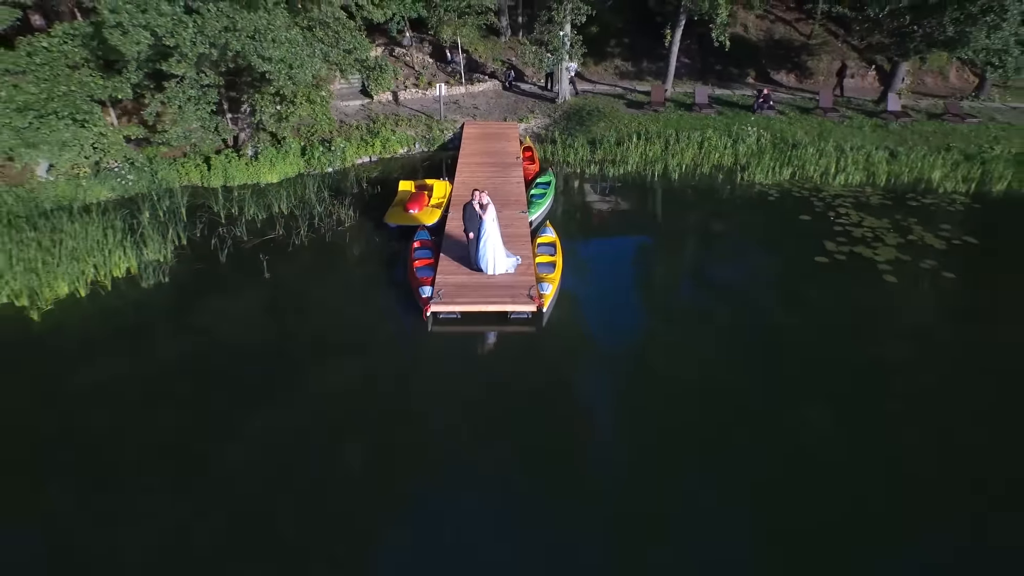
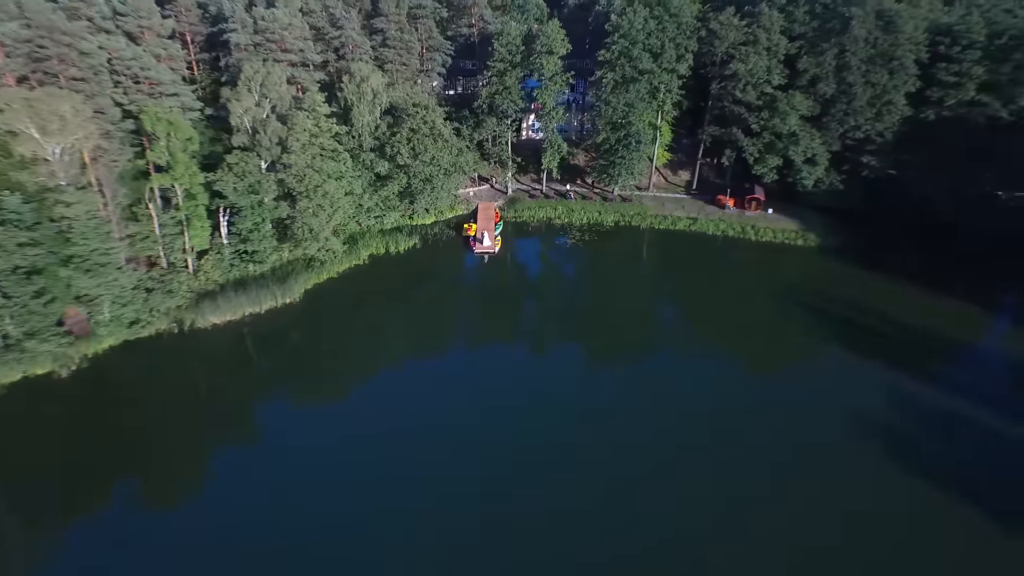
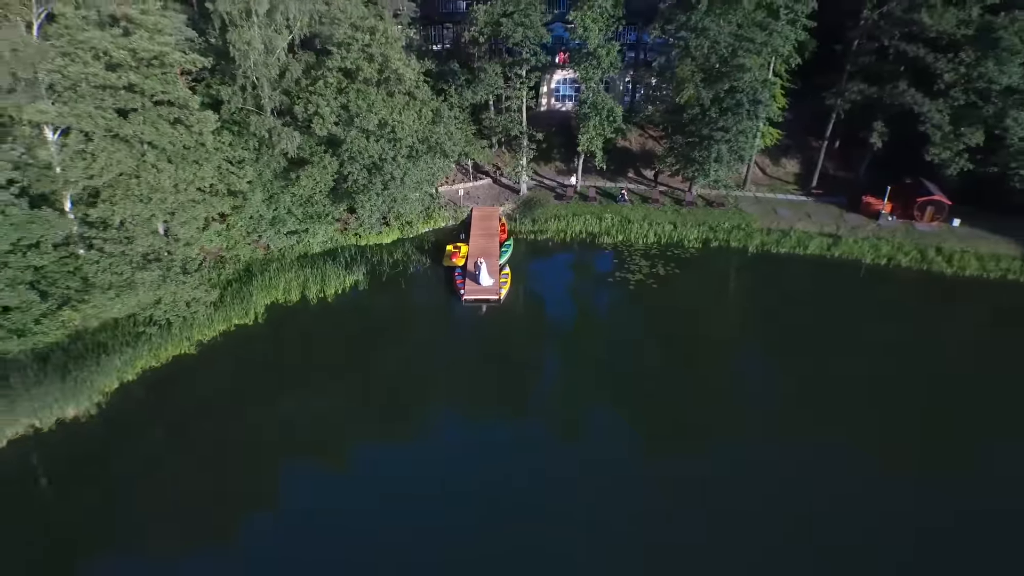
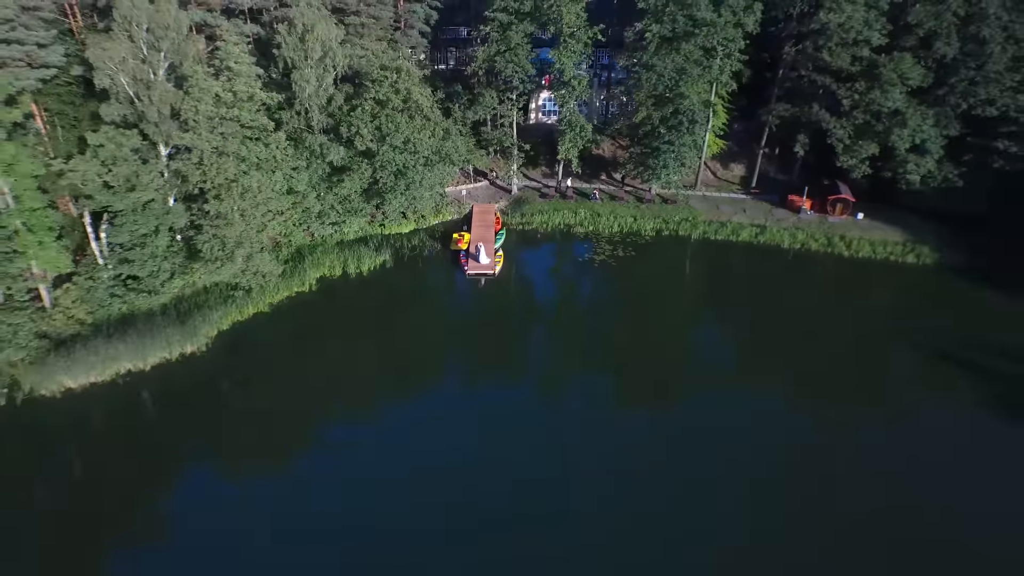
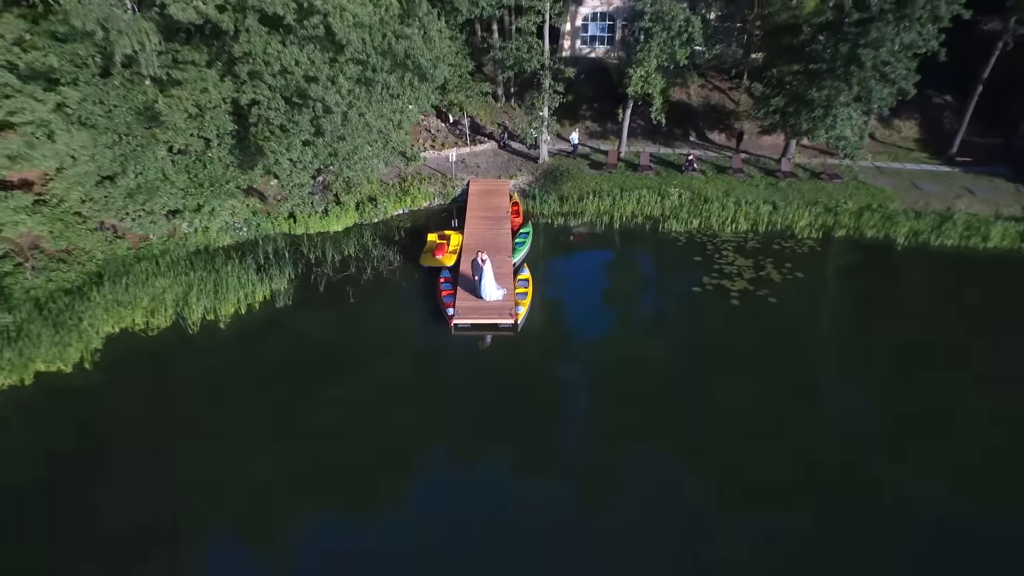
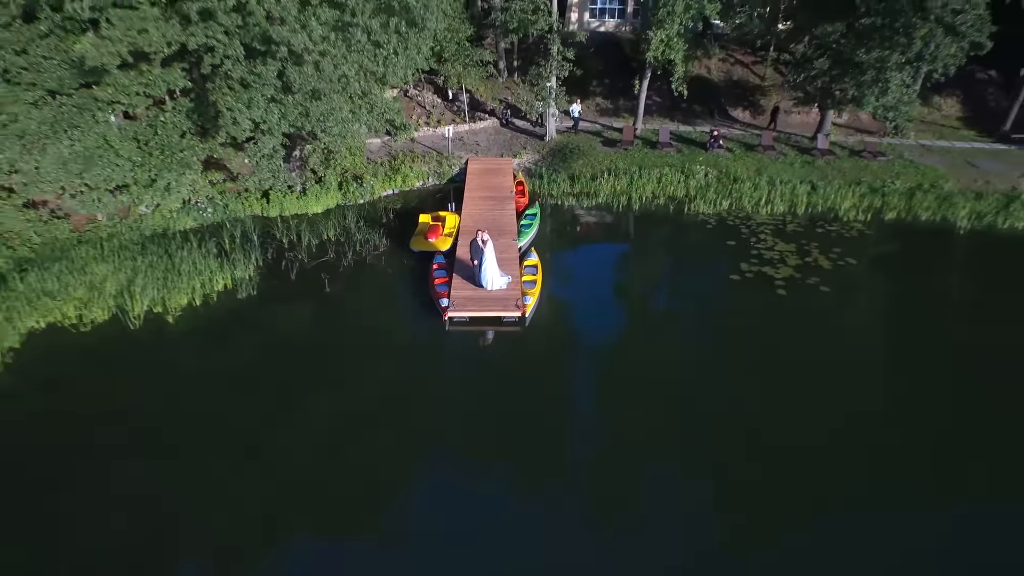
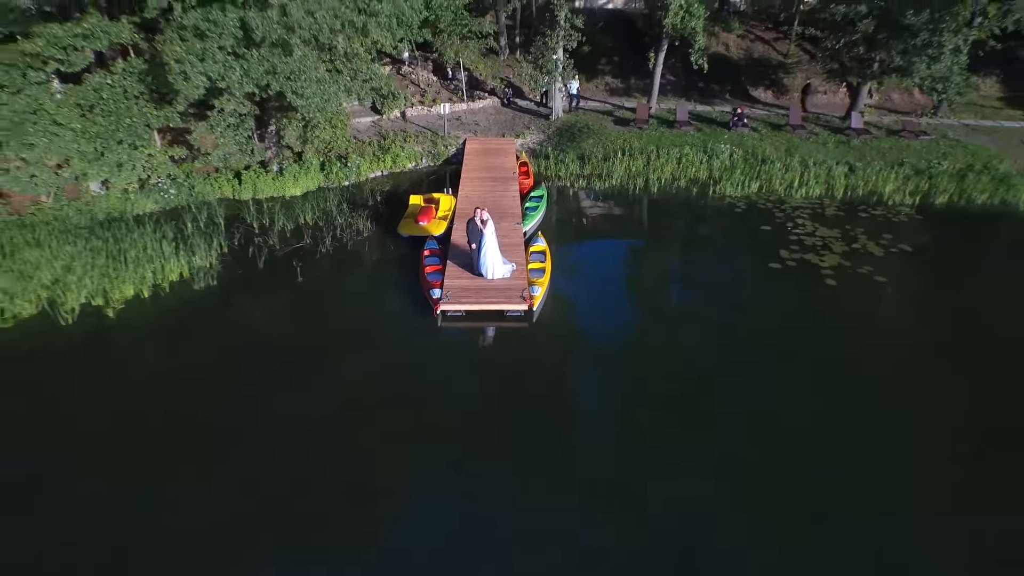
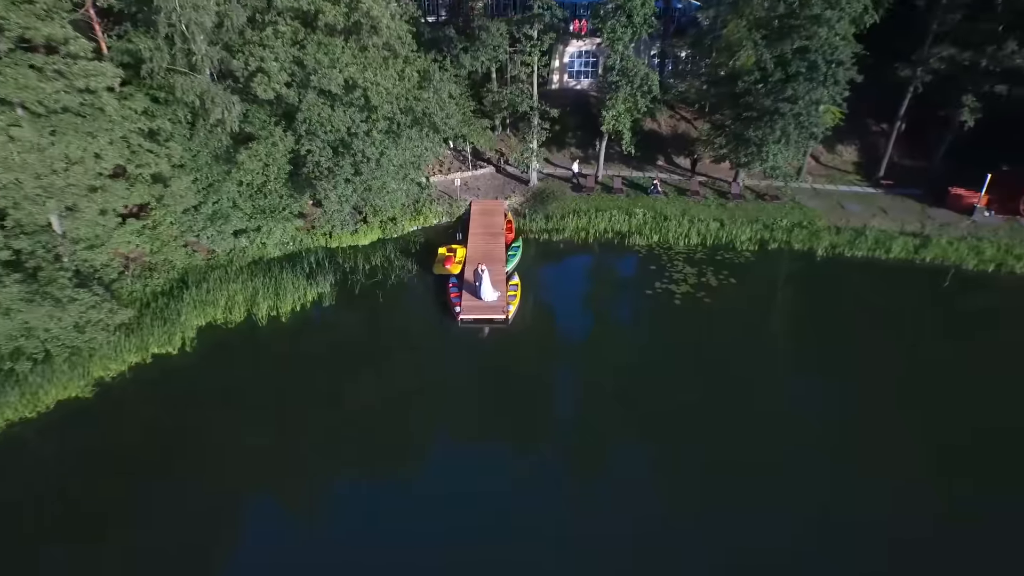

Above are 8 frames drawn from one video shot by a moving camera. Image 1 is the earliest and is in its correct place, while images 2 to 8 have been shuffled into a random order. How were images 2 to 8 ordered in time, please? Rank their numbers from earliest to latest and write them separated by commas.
7, 6, 5, 8, 3, 4, 2
